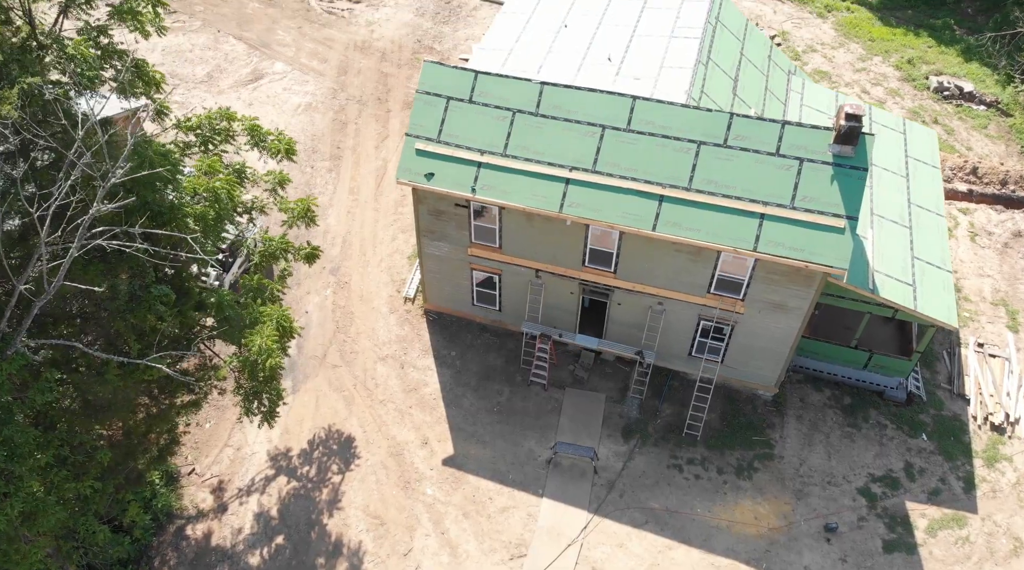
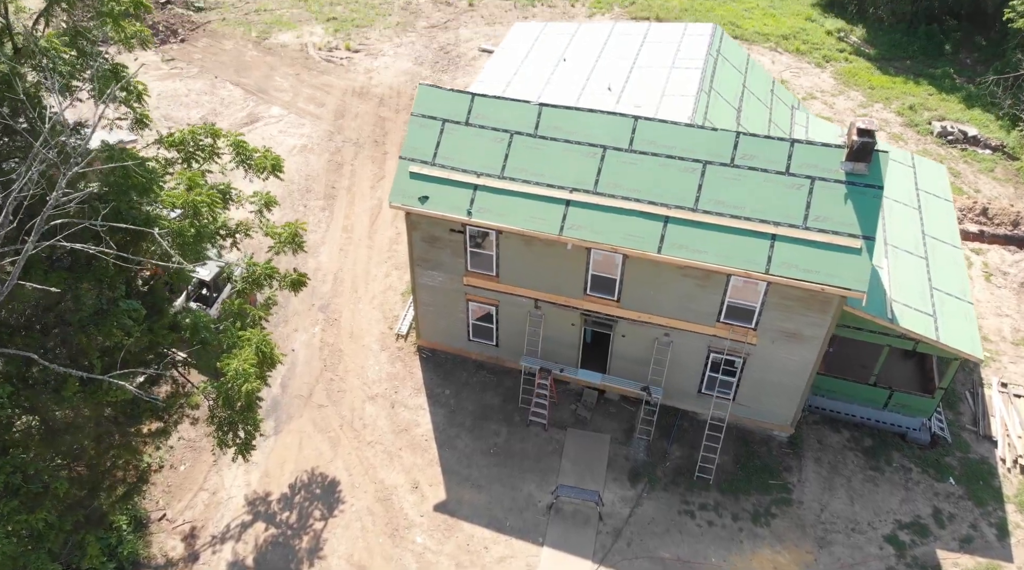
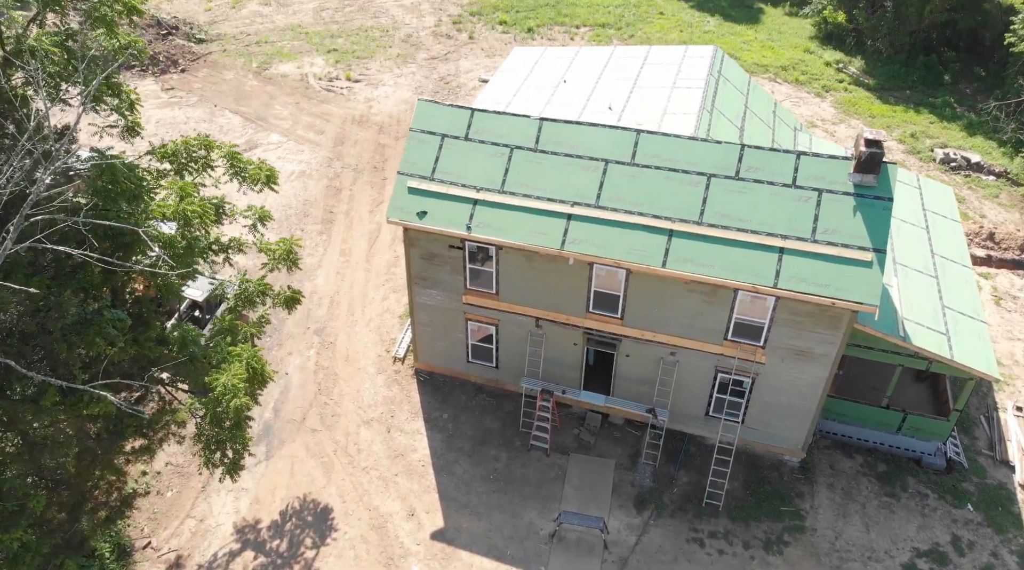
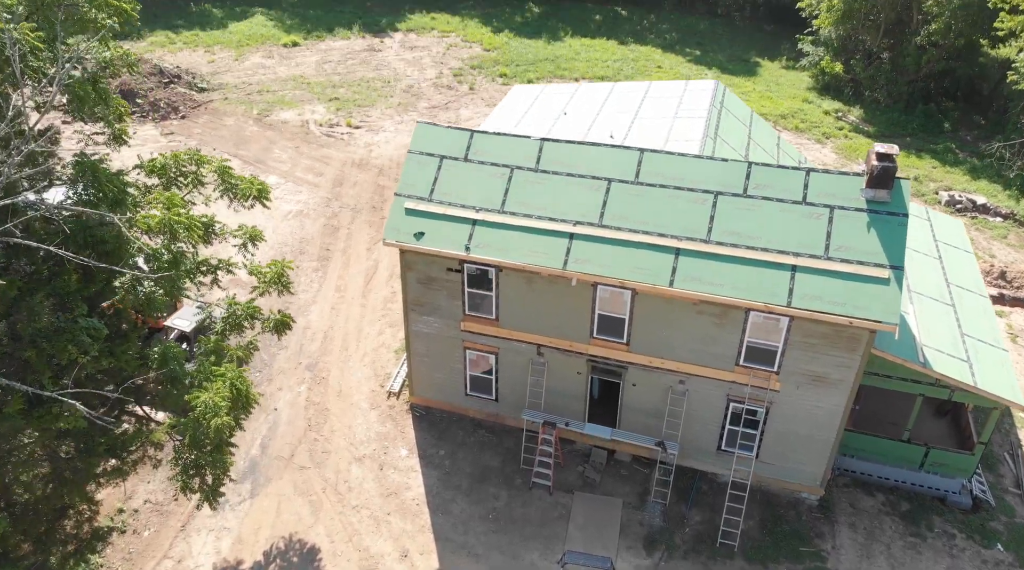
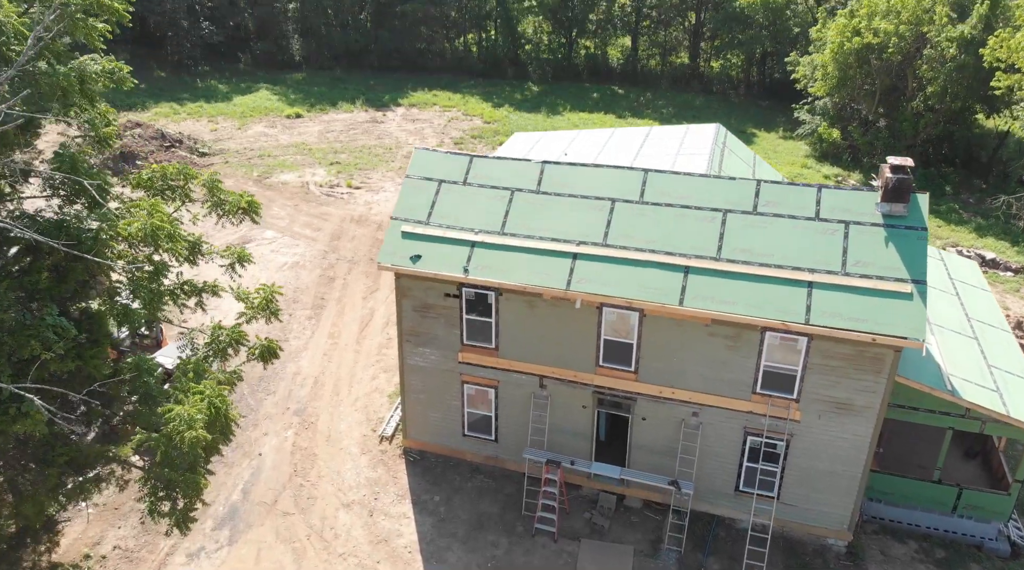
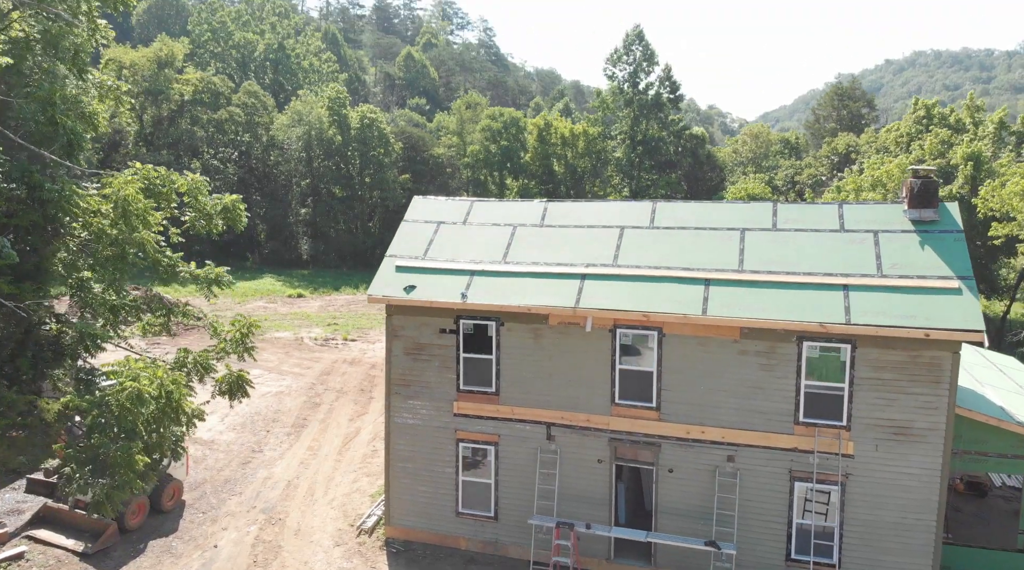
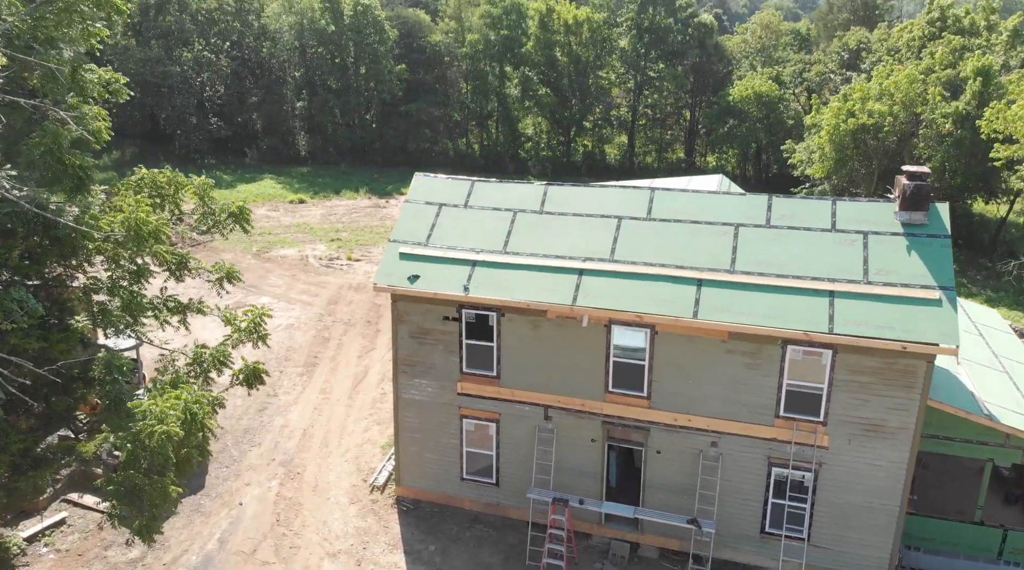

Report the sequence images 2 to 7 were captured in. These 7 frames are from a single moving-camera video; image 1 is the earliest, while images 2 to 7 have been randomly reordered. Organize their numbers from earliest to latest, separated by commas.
2, 3, 4, 5, 7, 6
